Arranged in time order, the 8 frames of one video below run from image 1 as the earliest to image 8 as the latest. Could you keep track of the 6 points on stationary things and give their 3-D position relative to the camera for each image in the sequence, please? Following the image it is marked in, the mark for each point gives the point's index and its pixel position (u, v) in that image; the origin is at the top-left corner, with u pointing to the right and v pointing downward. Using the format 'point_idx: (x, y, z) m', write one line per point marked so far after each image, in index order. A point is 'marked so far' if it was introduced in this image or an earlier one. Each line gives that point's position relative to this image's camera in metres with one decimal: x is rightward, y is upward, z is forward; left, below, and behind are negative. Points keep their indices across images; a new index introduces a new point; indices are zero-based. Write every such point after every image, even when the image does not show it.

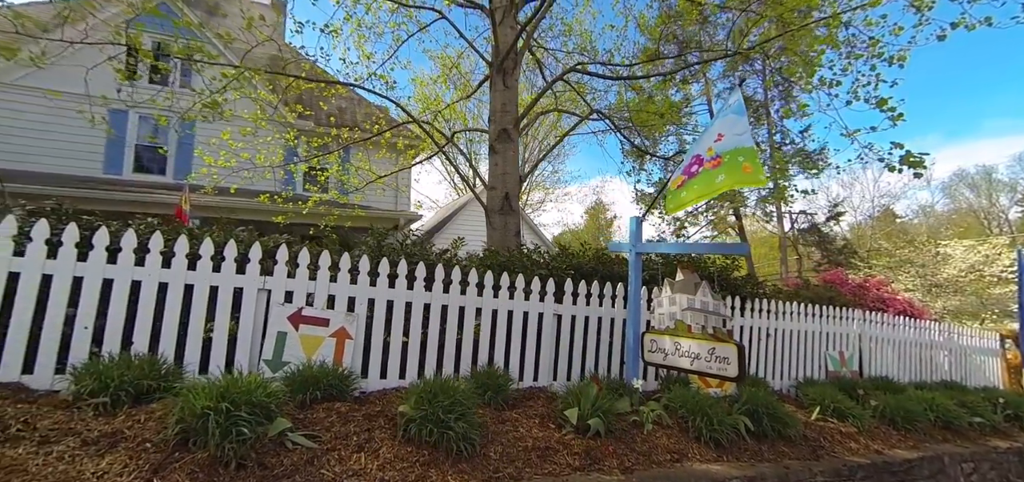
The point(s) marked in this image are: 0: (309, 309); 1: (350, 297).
0: (-1.4, -0.5, +3.4) m
1: (-1.2, -0.4, +3.6) m
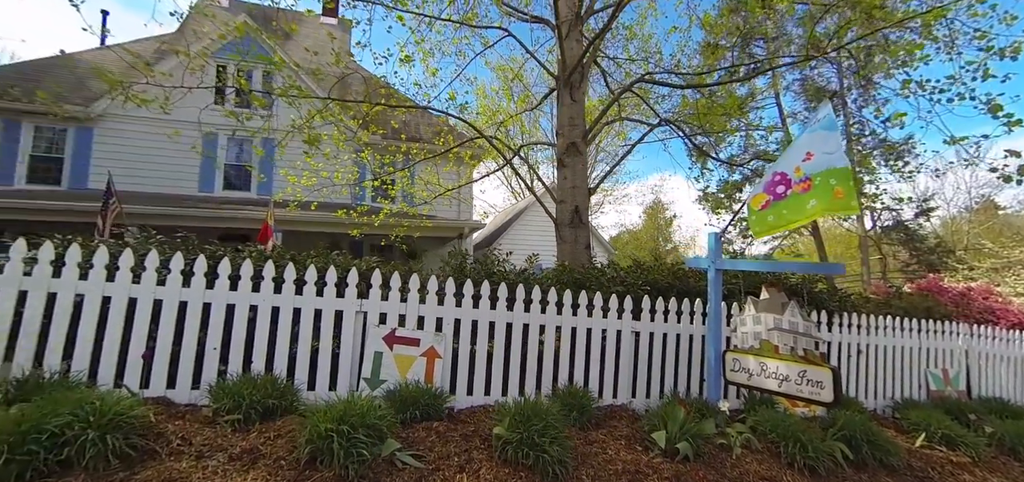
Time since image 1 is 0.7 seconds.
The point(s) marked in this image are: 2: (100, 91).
0: (-0.8, -0.7, +3.6) m
1: (-0.6, -0.6, +3.8) m
2: (-10.5, +3.8, +11.9) m
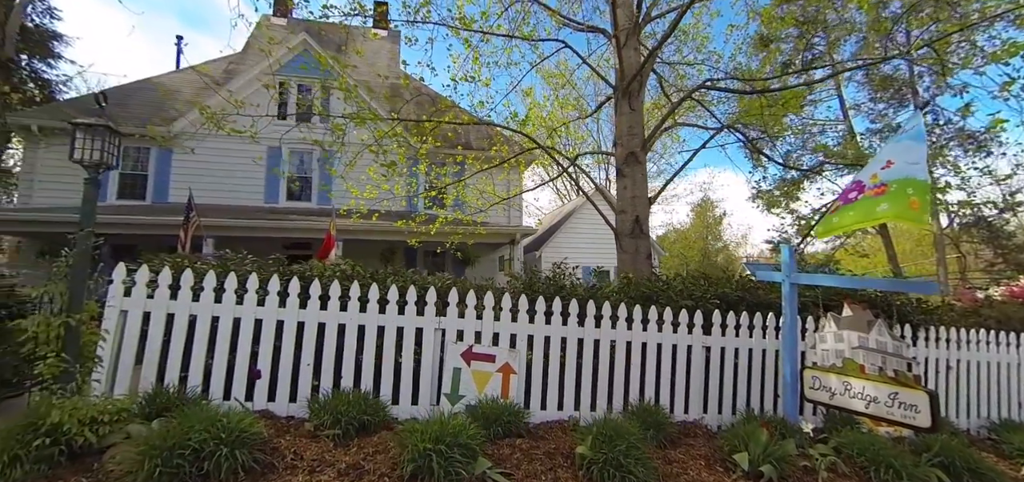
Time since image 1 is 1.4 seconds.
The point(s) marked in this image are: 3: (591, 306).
0: (-0.3, -0.8, +3.8) m
1: (0.0, -0.8, +3.9) m
2: (-9.2, +3.6, +12.9) m
3: (+0.7, -0.5, +4.0) m
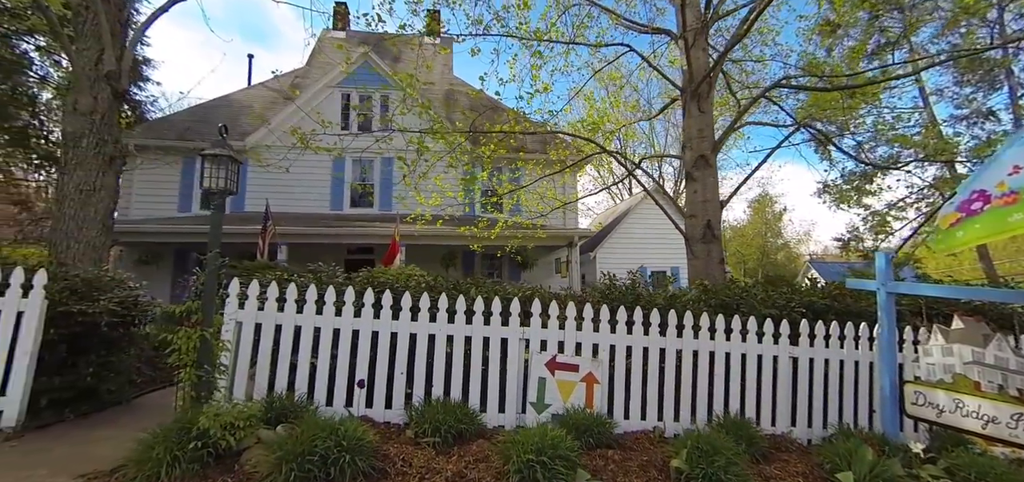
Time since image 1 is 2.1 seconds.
0: (+0.4, -0.9, +3.8) m
1: (+0.7, -0.9, +3.9) m
2: (-7.6, +3.4, +13.8) m
3: (+1.3, -0.6, +3.9) m
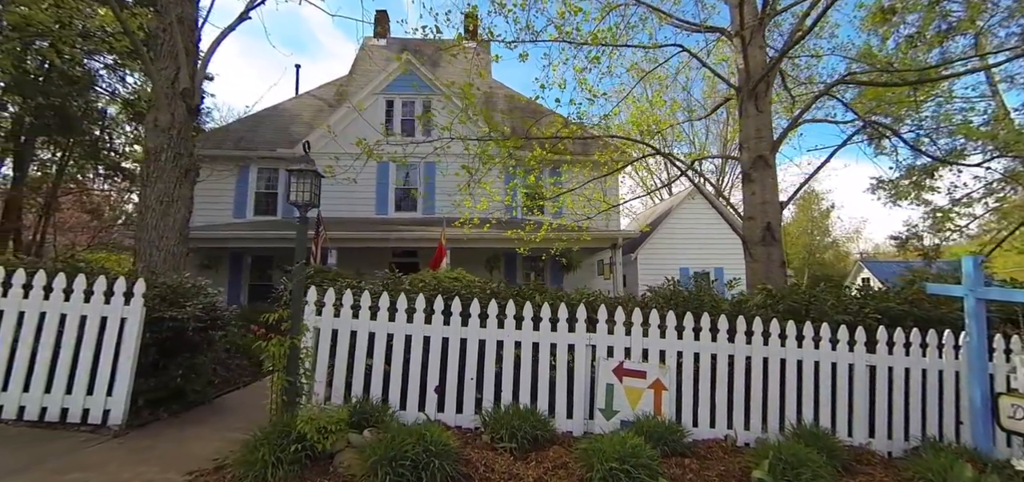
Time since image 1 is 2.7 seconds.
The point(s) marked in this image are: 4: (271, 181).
0: (+0.9, -1.0, +3.8) m
1: (+1.2, -0.9, +3.9) m
2: (-6.4, +3.2, +14.3) m
3: (+1.9, -0.7, +3.9) m
4: (-7.1, +1.8, +13.9) m
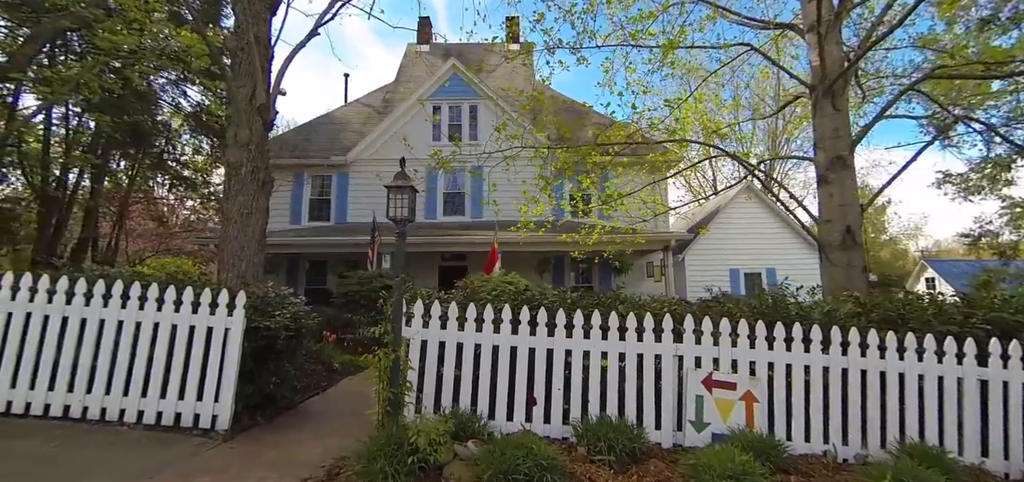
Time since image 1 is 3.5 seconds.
0: (+1.6, -1.0, +3.7) m
1: (+1.9, -1.0, +3.8) m
2: (-5.0, +3.1, +14.7) m
3: (+2.6, -0.7, +3.7) m
4: (-5.7, +1.6, +14.3) m
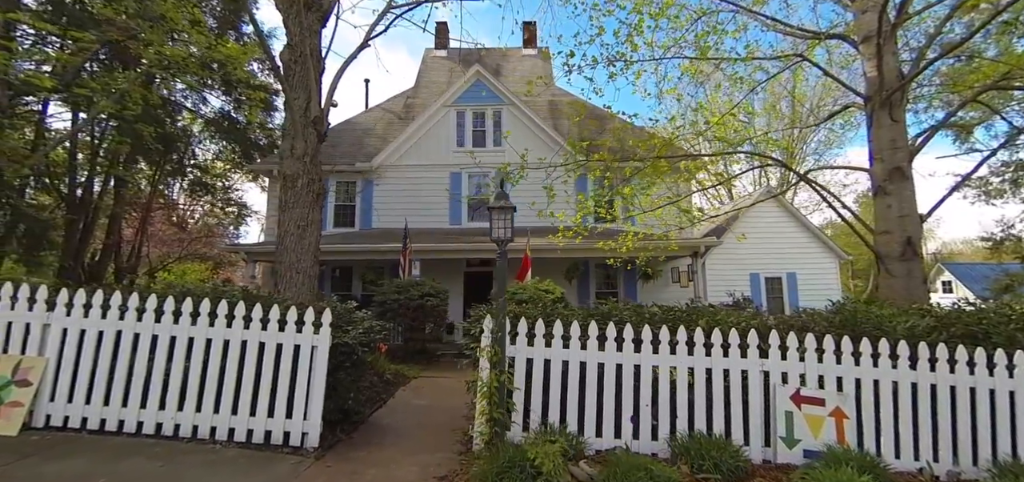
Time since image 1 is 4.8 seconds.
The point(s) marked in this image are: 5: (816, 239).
0: (+2.3, -1.2, +3.7) m
1: (+2.6, -1.1, +3.8) m
2: (-4.3, +2.9, +14.8) m
3: (+3.3, -0.9, +3.7) m
4: (-5.0, +1.4, +14.4) m
5: (+10.3, +0.1, +16.0) m
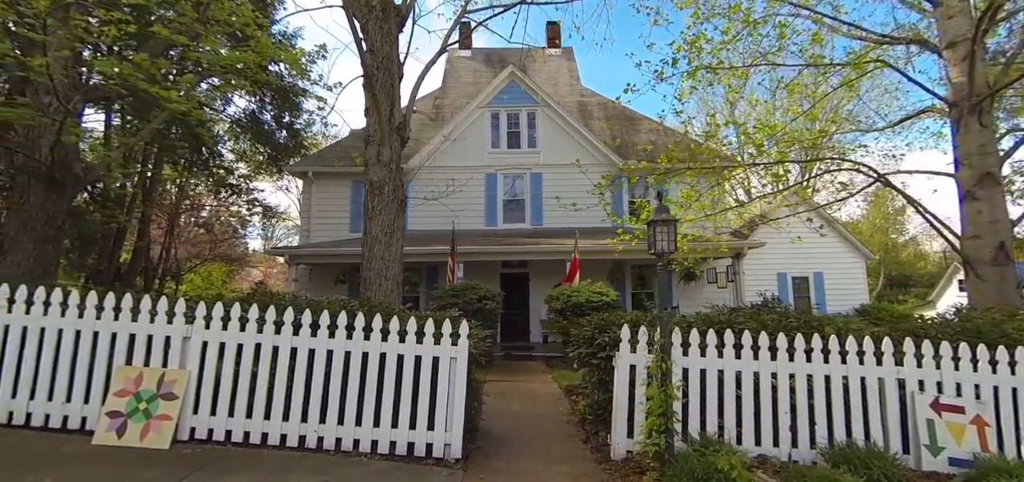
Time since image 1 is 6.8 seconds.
0: (+3.5, -1.3, +3.8) m
1: (+3.8, -1.2, +3.8) m
2: (-3.2, +2.9, +14.7) m
3: (+4.4, -0.9, +3.8) m
4: (-3.9, +1.4, +14.3) m
5: (+11.4, +0.1, +16.1) m
